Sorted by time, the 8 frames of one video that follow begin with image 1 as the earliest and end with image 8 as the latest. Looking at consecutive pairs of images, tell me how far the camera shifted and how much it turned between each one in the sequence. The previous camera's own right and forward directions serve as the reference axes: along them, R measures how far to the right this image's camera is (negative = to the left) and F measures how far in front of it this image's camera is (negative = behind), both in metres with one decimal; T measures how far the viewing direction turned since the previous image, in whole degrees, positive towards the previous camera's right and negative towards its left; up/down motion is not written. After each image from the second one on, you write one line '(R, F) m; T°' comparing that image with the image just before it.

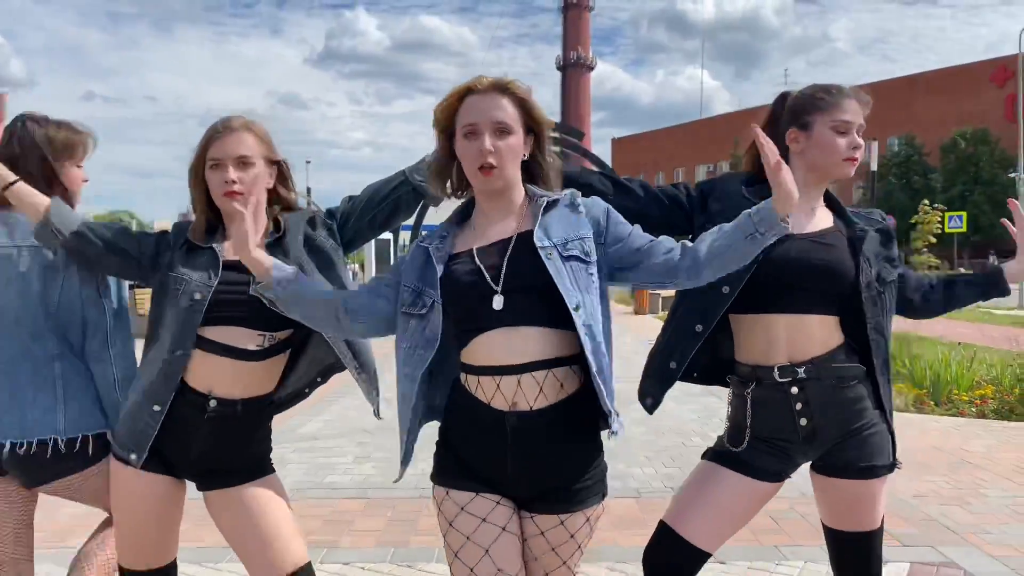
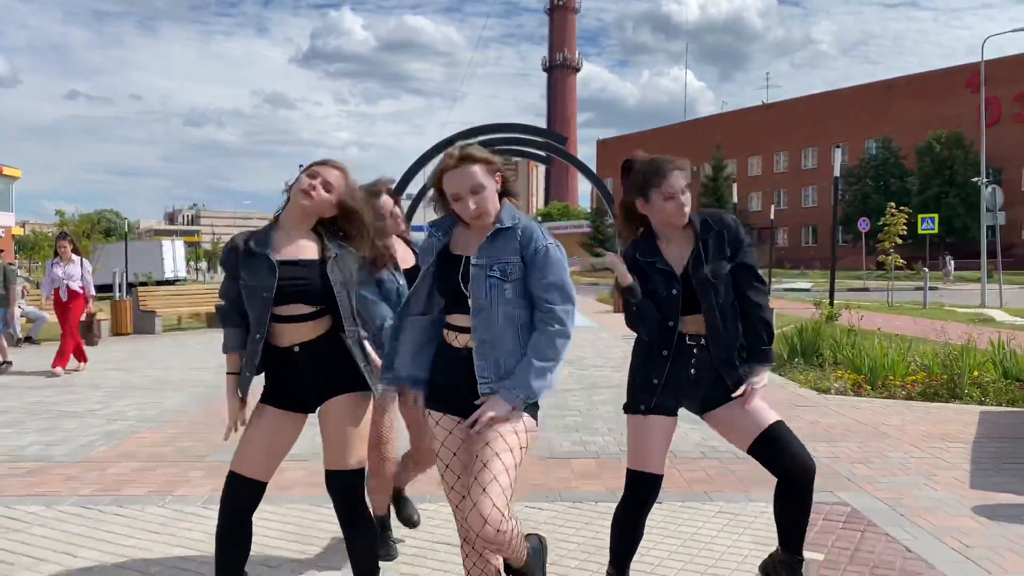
(0.0, -0.9) m; +1°
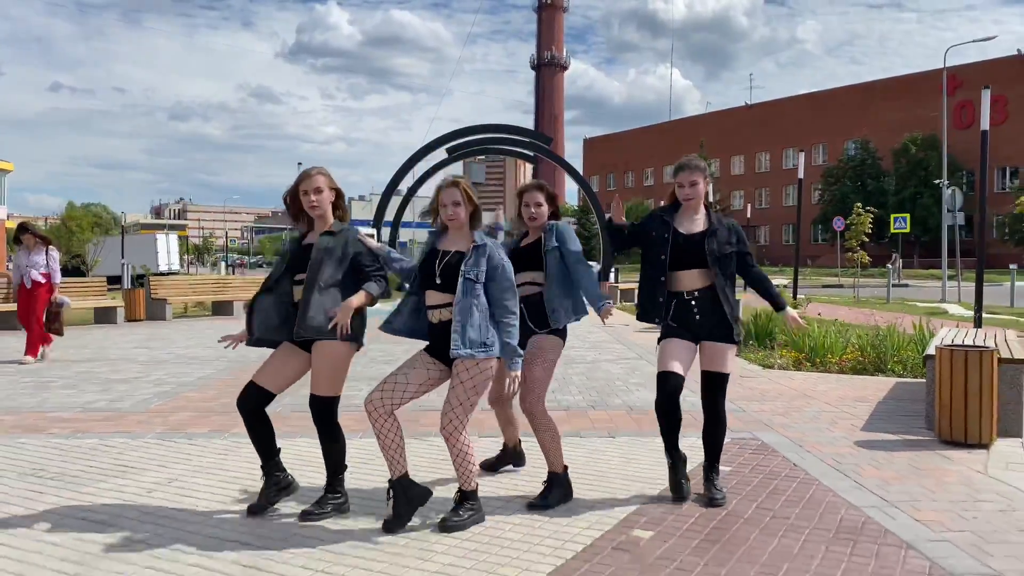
(0.0, -1.3) m; +1°
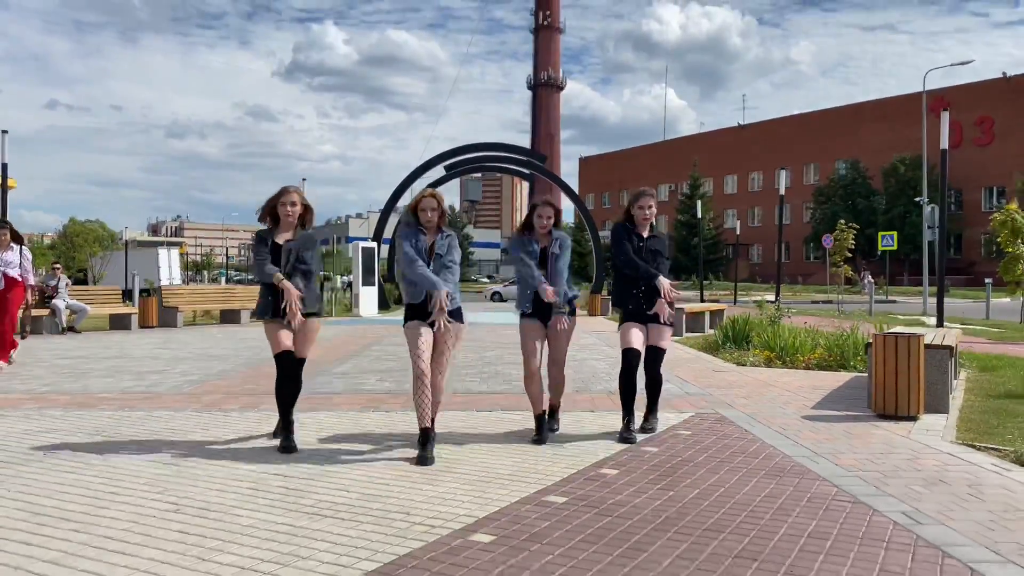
(0.0, -0.9) m; 0°
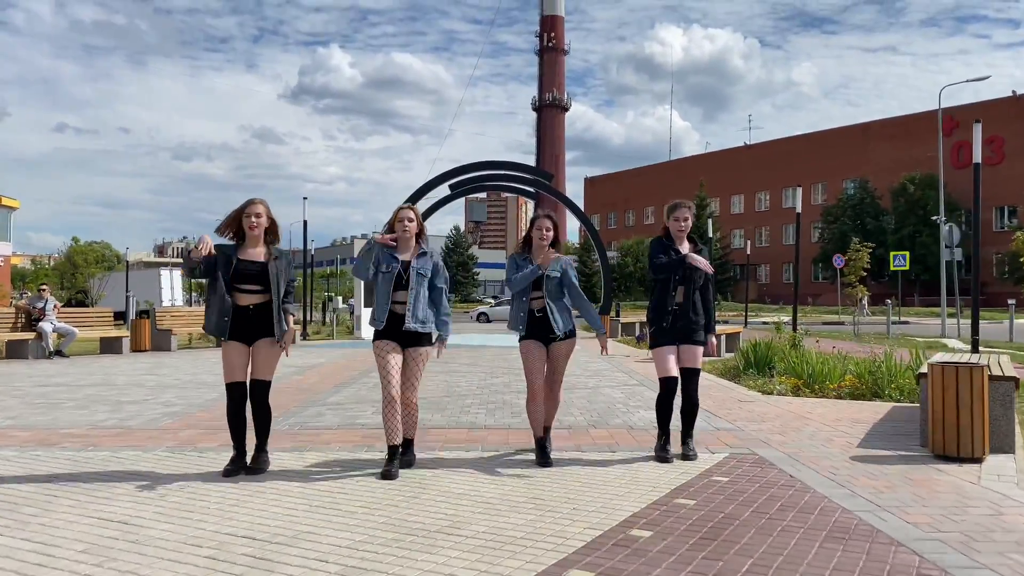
(0.0, +0.7) m; 0°
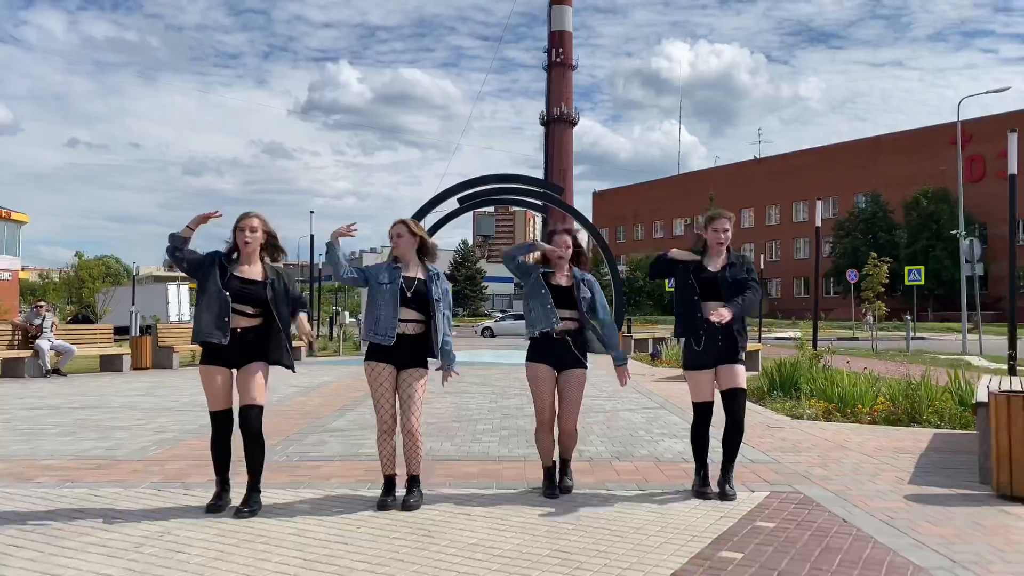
(-0.1, +0.5) m; -1°
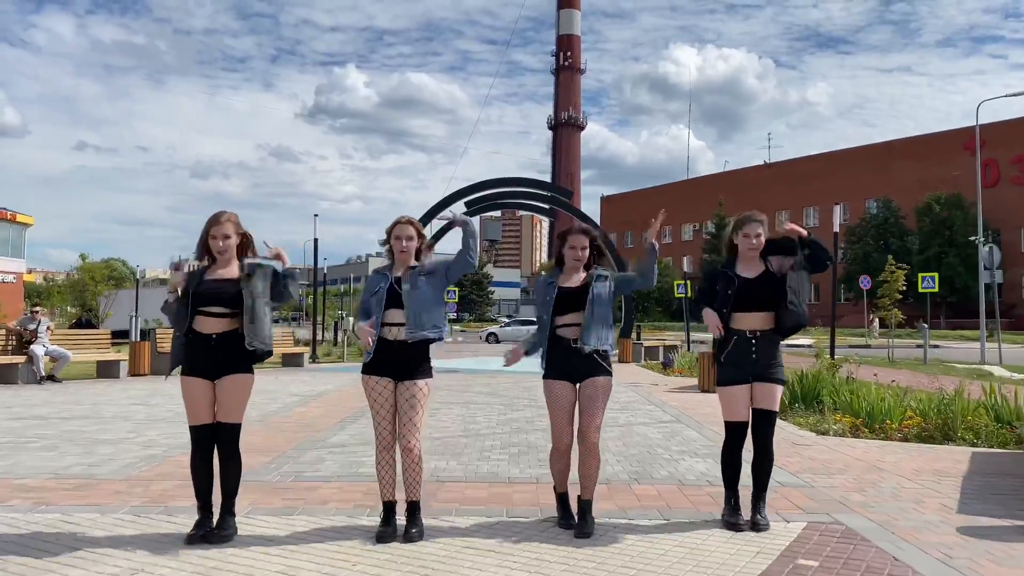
(0.0, +0.5) m; 0°
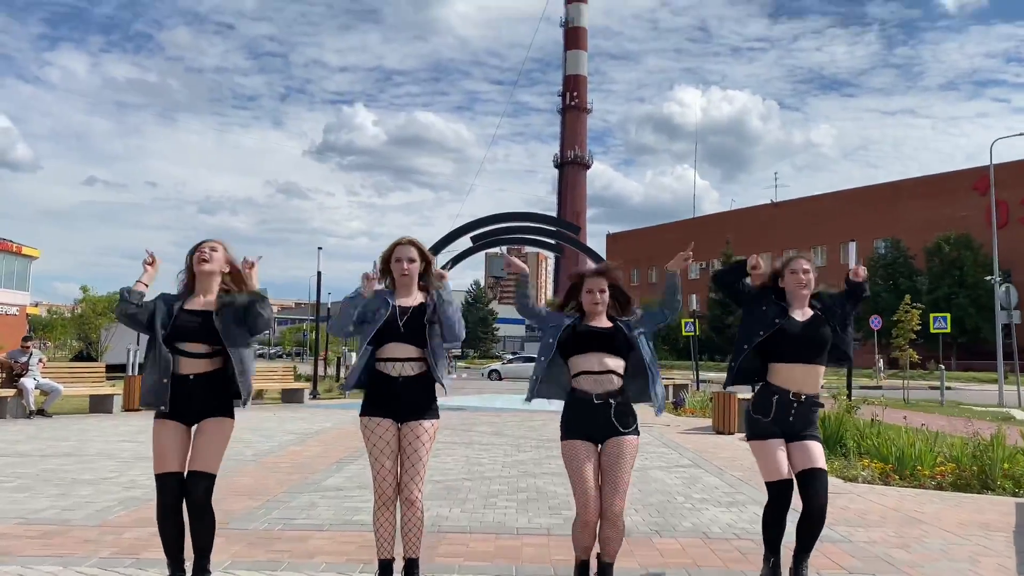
(0.0, +0.5) m; 0°
